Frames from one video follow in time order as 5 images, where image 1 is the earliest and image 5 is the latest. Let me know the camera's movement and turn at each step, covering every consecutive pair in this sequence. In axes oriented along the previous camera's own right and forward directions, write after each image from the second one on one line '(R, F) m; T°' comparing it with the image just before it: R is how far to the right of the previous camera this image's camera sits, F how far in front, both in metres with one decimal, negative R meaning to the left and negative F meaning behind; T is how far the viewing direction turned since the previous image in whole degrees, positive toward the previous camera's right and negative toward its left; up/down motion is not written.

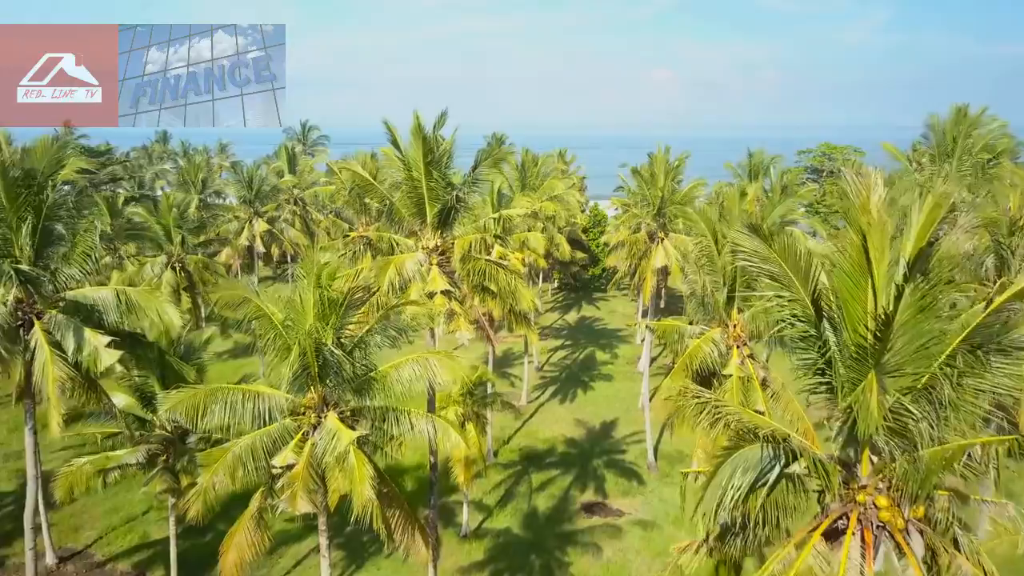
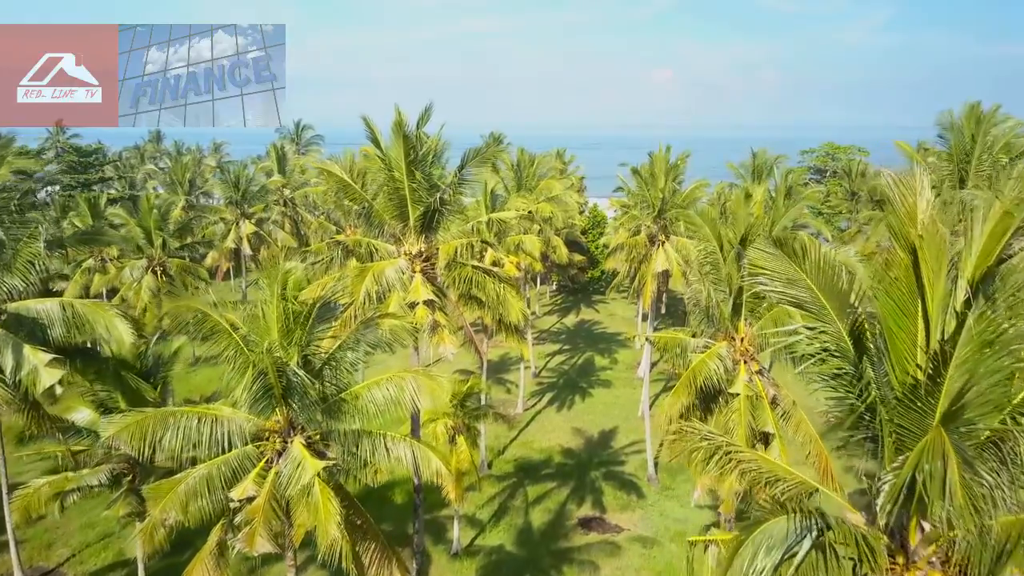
(+0.2, +1.0) m; 0°
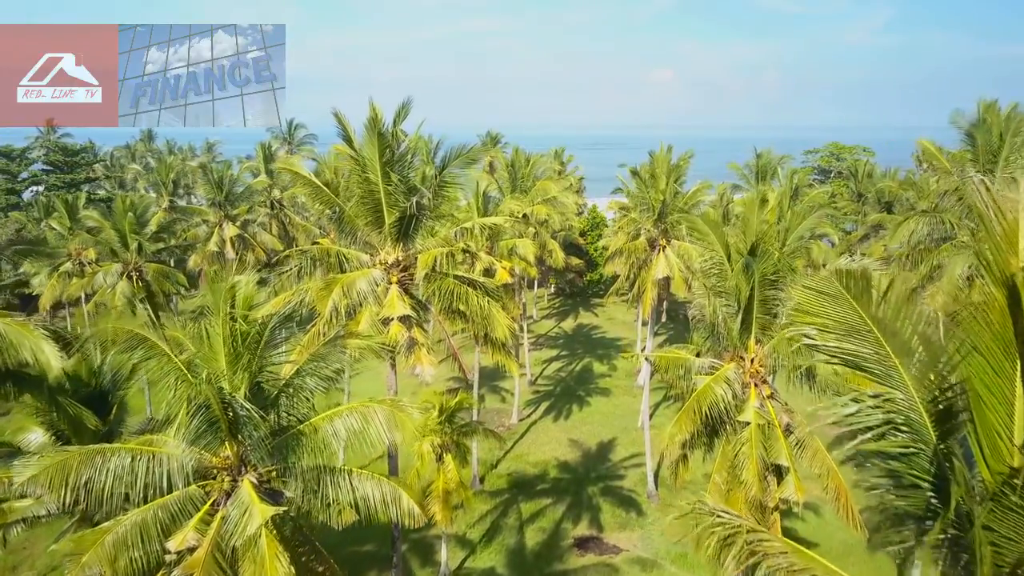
(+0.3, +1.2) m; 0°
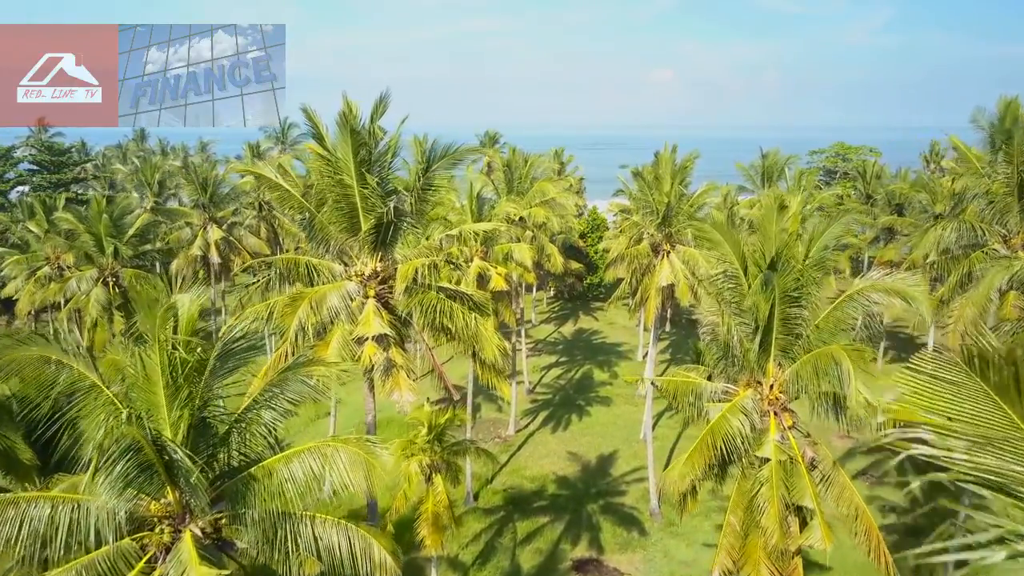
(+0.2, +1.2) m; 0°
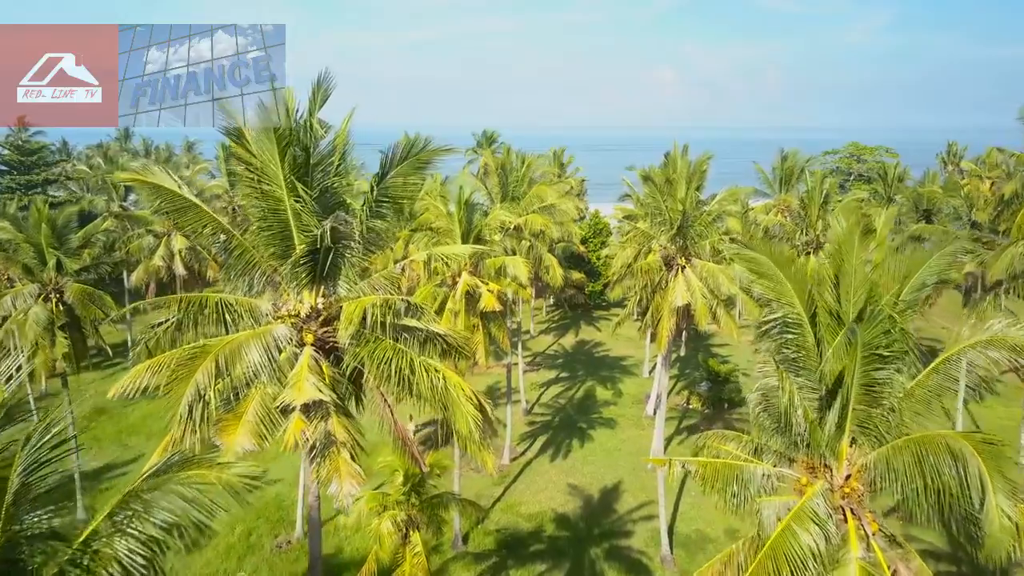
(+0.2, +2.5) m; 0°
